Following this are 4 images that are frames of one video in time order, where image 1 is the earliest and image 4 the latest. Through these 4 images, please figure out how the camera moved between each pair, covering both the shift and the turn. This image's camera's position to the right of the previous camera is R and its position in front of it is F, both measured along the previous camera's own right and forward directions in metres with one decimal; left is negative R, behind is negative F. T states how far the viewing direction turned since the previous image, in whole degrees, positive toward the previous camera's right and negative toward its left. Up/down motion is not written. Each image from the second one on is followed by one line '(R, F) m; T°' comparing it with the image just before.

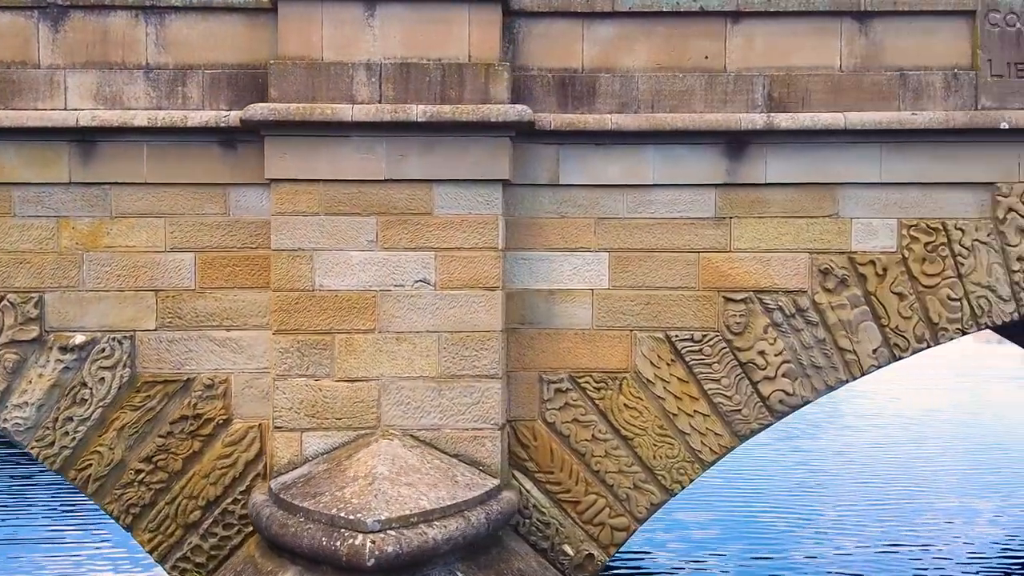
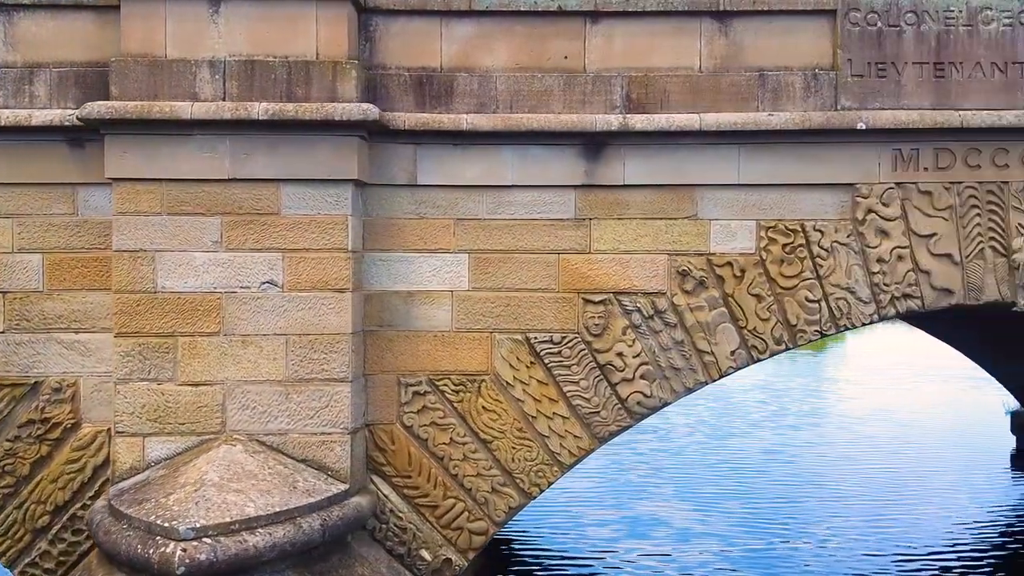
(+0.5, +0.1) m; +1°
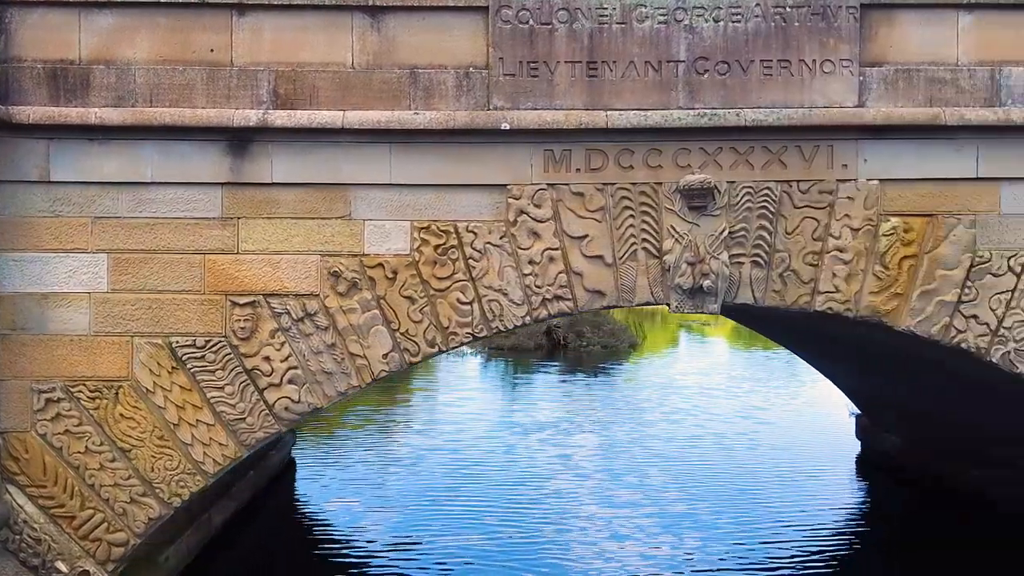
(+1.1, +0.2) m; +3°
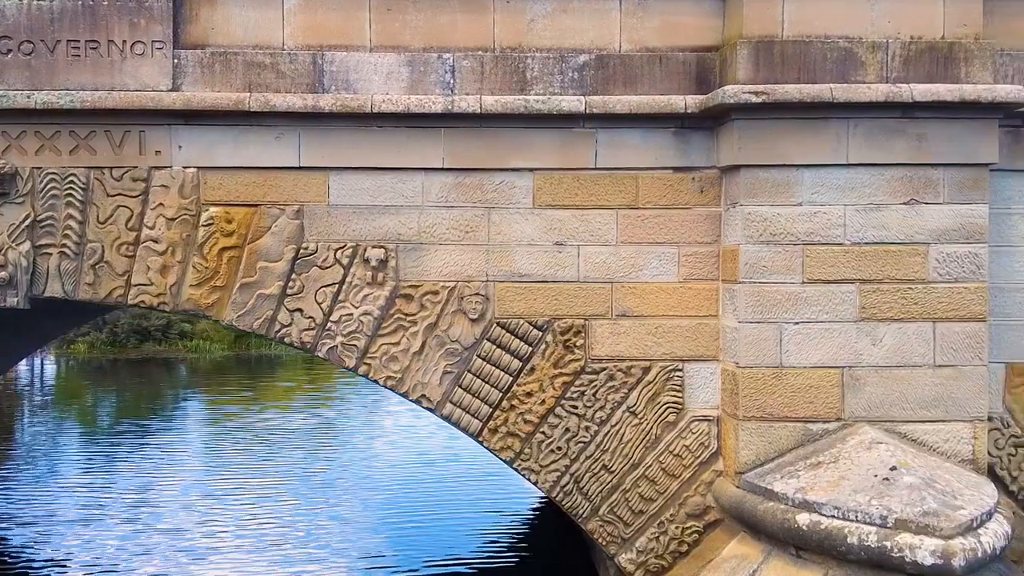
(+2.2, +0.2) m; +6°
